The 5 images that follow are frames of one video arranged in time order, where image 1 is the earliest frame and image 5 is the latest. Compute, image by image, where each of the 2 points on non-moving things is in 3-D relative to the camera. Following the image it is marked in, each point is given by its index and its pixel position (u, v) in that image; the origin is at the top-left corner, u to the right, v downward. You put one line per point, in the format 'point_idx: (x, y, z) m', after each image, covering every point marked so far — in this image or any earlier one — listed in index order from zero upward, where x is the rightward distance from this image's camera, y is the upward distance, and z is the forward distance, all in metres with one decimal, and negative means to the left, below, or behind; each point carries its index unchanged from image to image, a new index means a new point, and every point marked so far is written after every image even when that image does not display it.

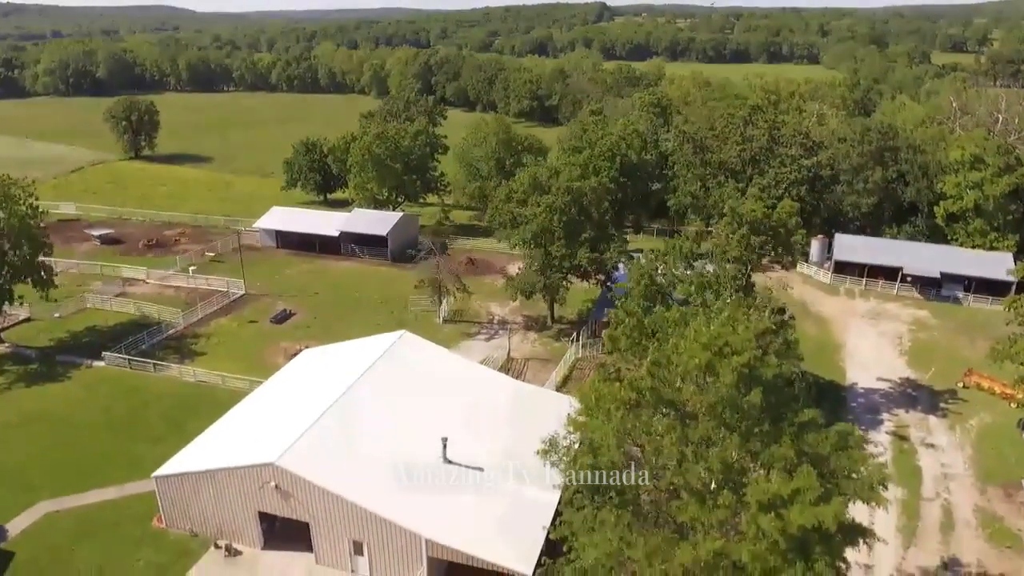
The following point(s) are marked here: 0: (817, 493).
0: (+6.3, -4.3, +15.3) m
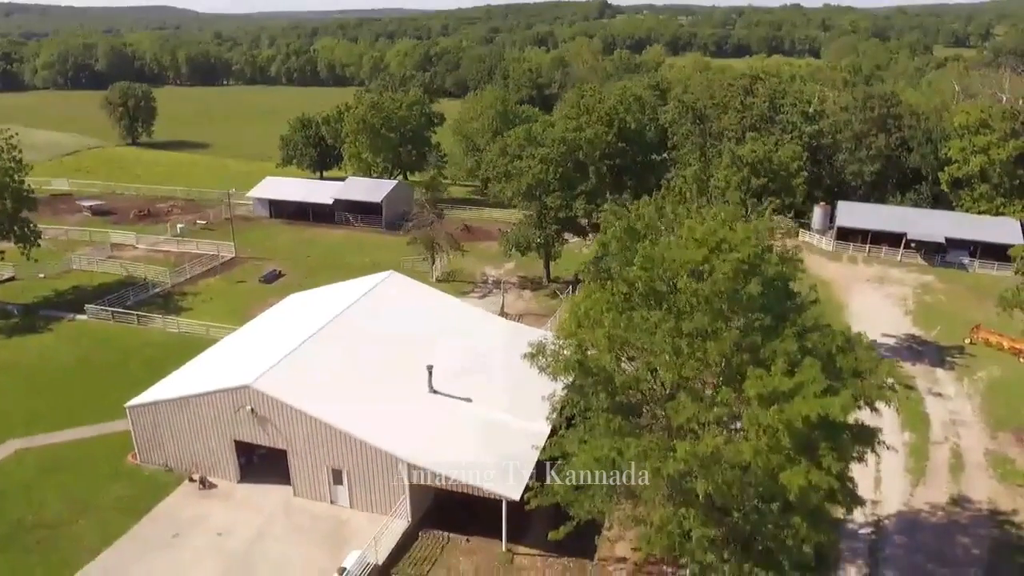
0: (+6.0, -1.9, +14.2) m
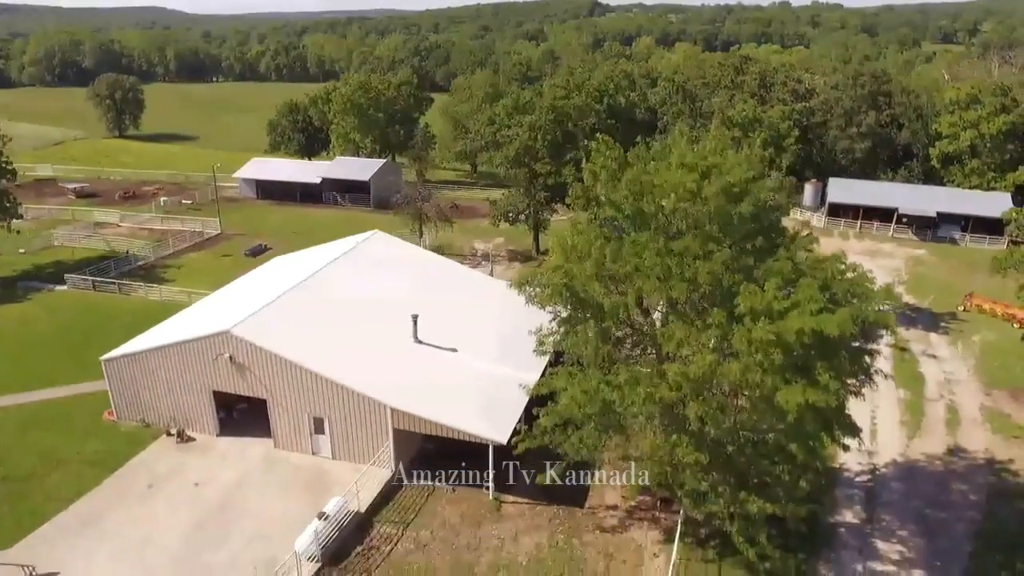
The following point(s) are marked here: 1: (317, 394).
0: (+5.7, -0.3, +13.7) m
1: (-5.2, -2.8, +19.6) m
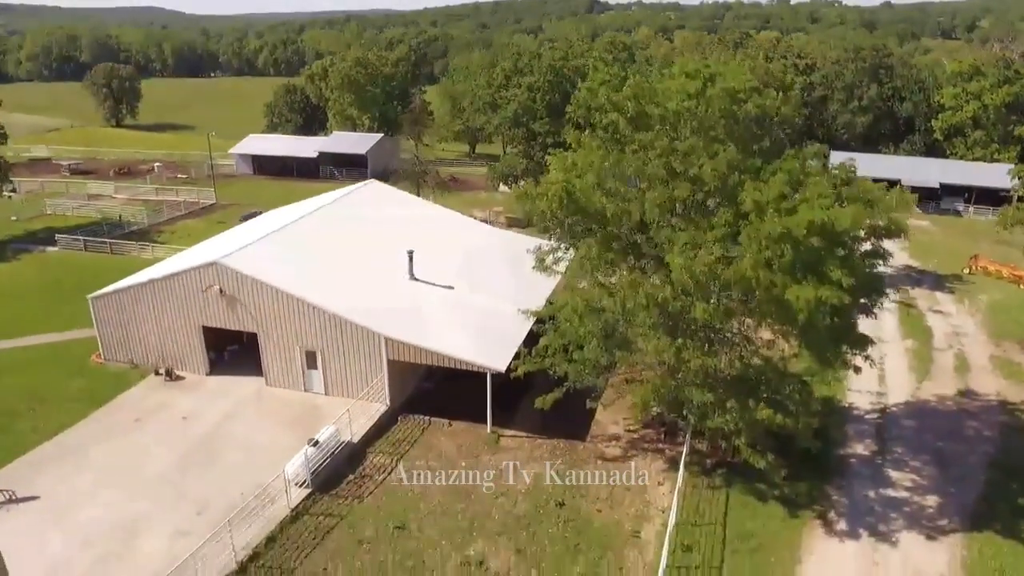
0: (+5.7, +1.6, +13.1) m
1: (-5.3, -0.9, +19.0) m
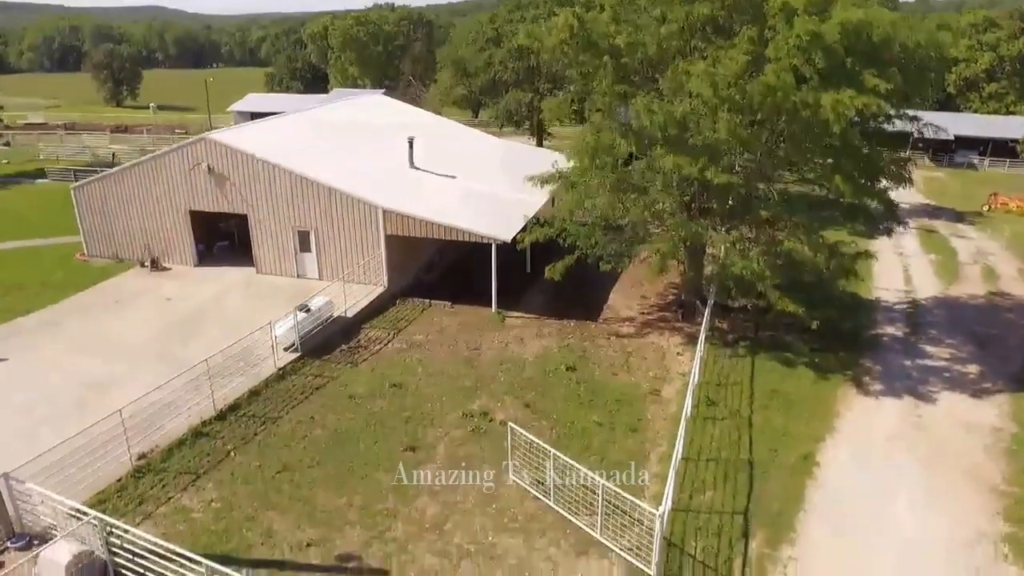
0: (+5.8, +4.6, +11.8) m
1: (-5.1, +2.1, +17.8) m
